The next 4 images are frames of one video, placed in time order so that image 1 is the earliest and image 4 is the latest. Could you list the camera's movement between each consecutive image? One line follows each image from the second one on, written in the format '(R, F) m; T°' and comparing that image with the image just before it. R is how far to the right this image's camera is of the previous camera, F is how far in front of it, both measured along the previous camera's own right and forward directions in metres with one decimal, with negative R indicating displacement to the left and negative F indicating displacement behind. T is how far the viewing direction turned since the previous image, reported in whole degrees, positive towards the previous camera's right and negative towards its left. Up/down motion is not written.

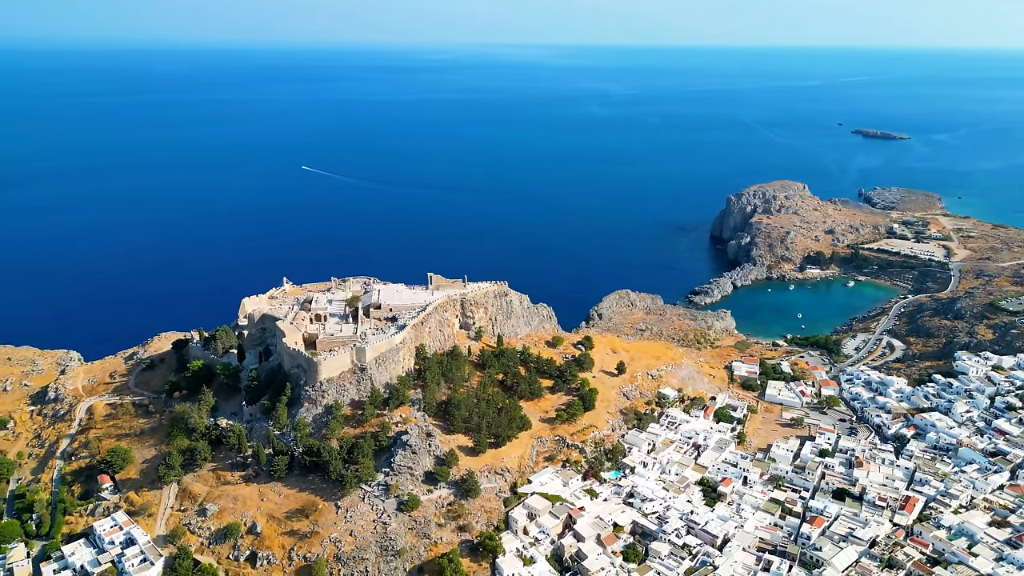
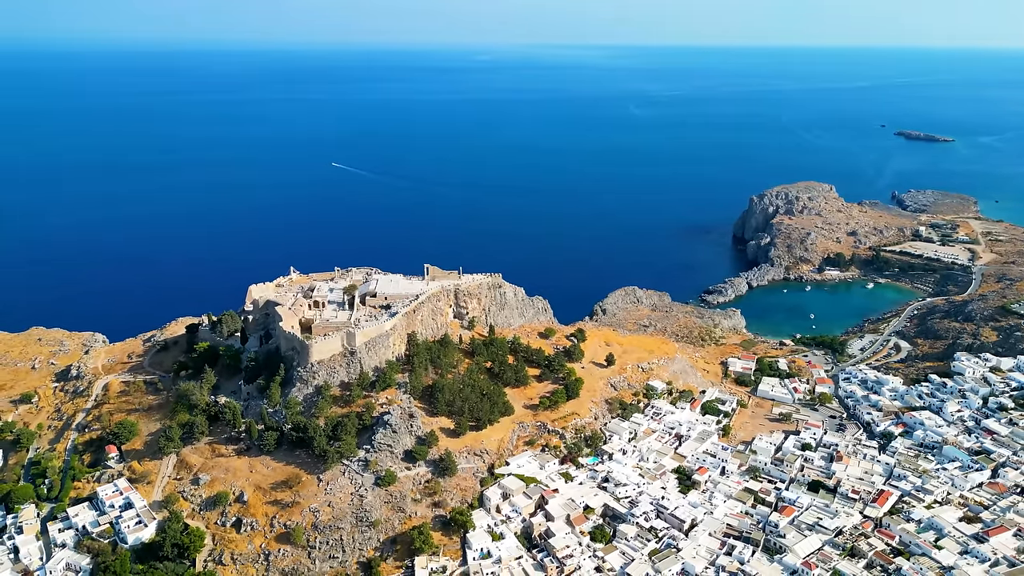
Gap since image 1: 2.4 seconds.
(+3.4, -1.6) m; -3°
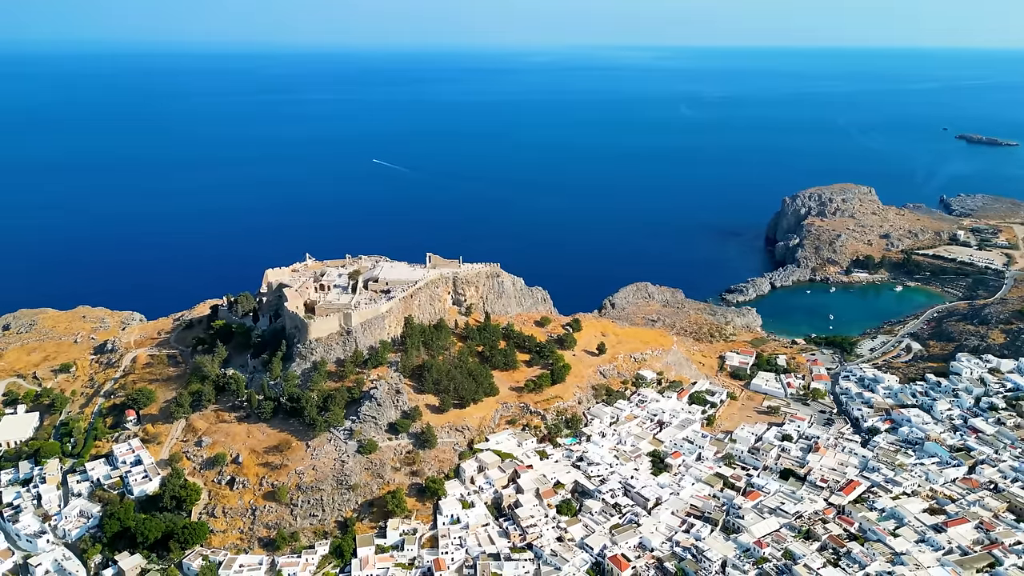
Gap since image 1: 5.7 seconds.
(+4.3, -2.2) m; -4°
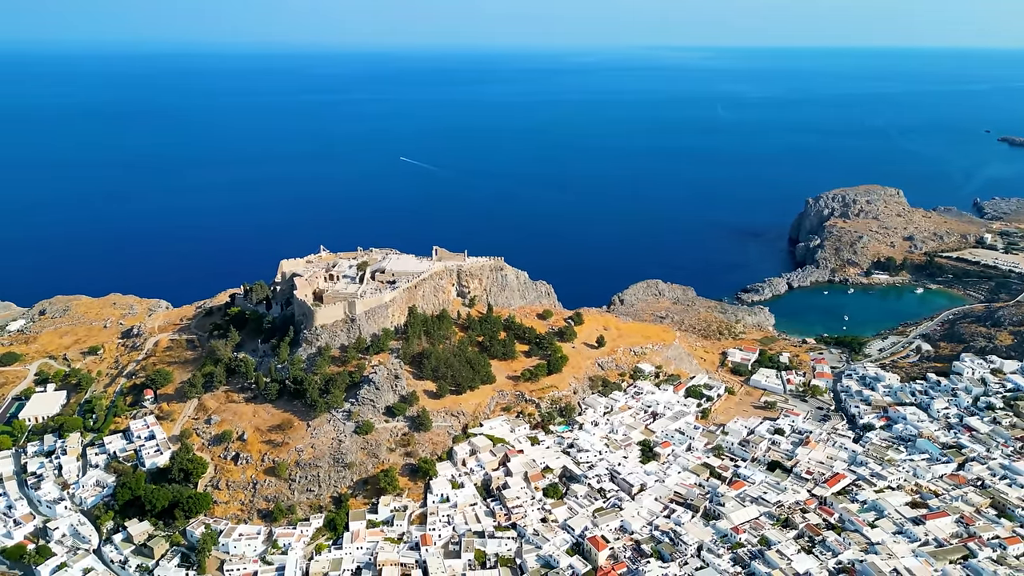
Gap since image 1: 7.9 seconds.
(+2.5, -1.5) m; -3°
